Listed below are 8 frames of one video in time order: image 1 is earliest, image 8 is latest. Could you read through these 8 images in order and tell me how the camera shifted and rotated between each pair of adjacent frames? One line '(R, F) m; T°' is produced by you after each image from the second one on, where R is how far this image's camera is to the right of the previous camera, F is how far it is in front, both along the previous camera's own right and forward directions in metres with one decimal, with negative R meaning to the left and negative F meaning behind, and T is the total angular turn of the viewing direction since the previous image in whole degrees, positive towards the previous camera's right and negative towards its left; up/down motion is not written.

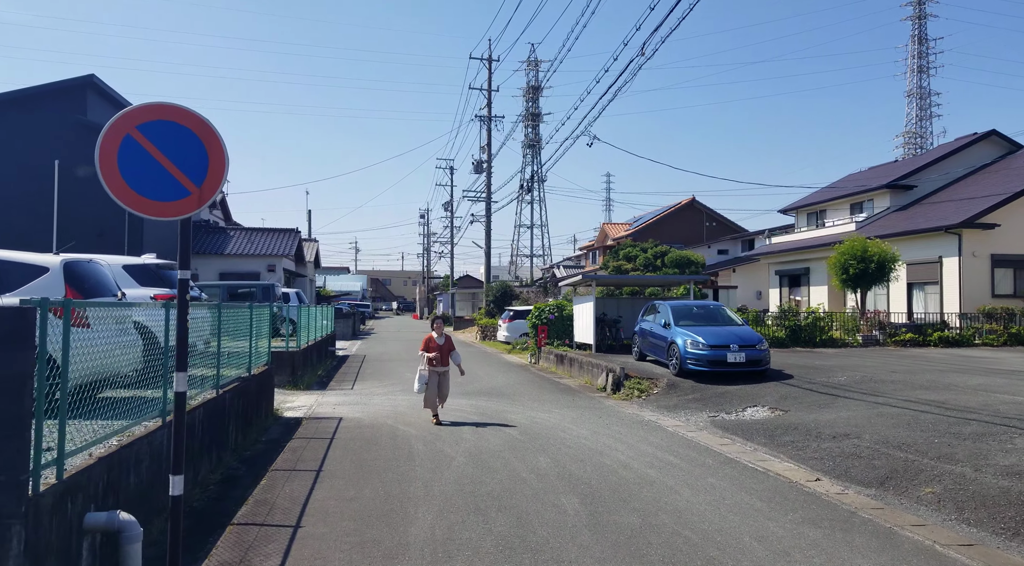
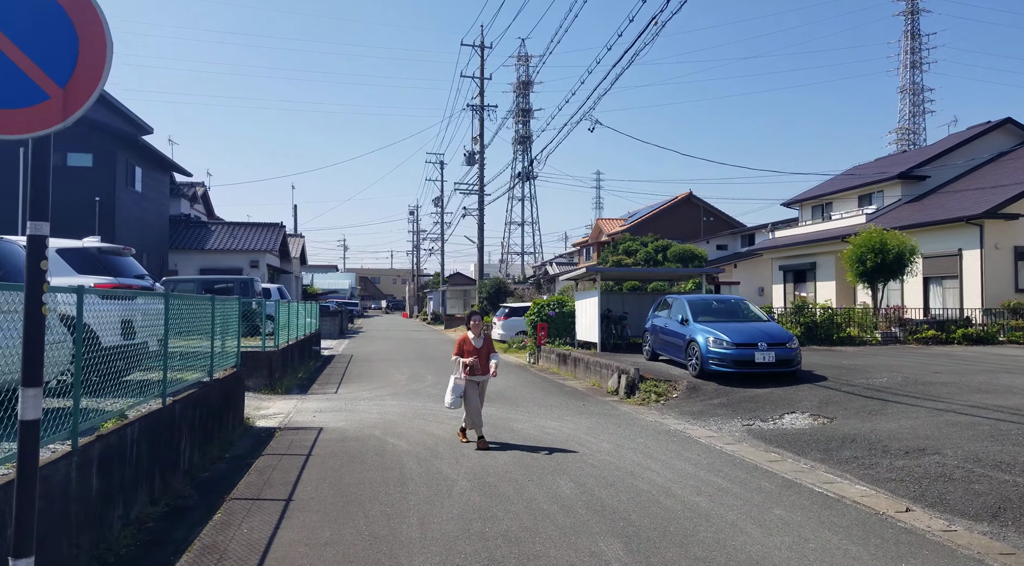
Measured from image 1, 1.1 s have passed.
(-0.2, +1.4) m; +1°
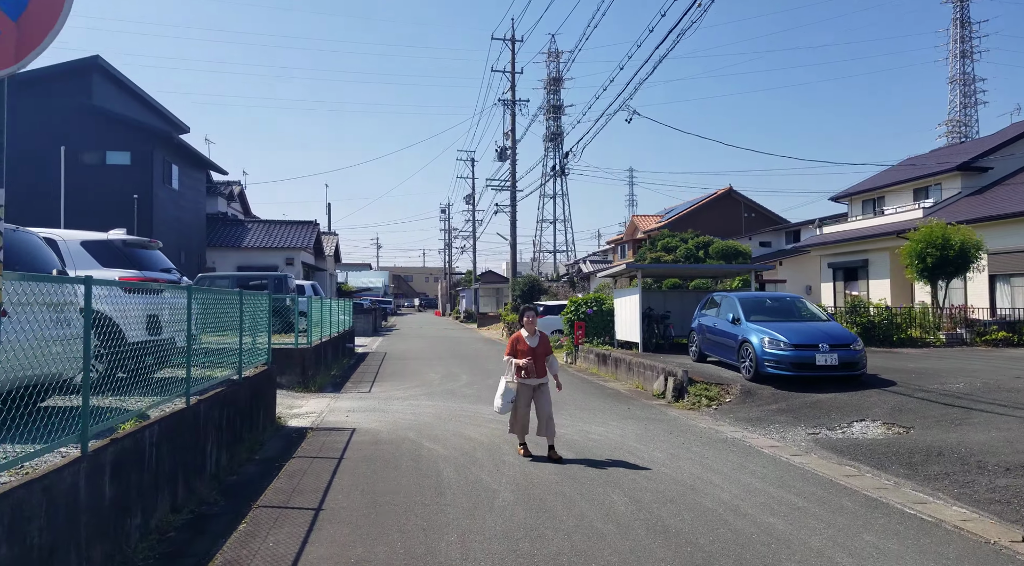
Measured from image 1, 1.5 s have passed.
(-0.1, +0.6) m; -2°
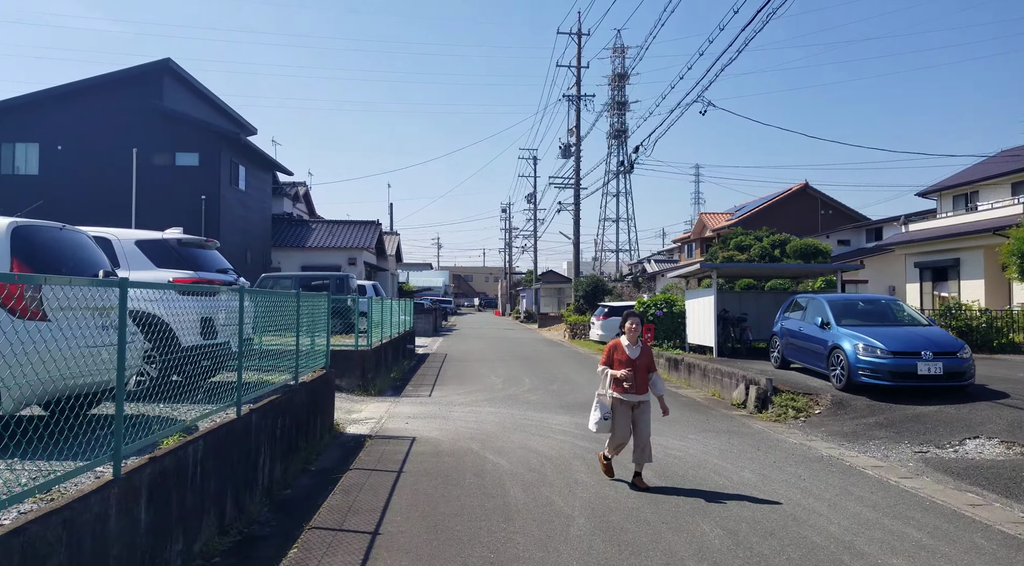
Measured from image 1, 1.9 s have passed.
(-0.1, +0.6) m; -4°
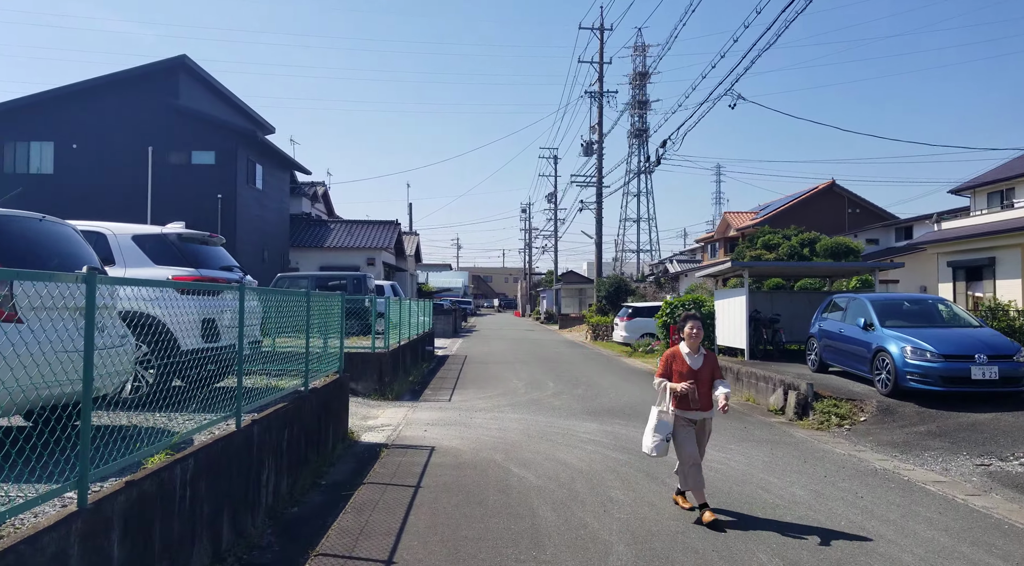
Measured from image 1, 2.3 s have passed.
(-0.1, +0.6) m; -1°
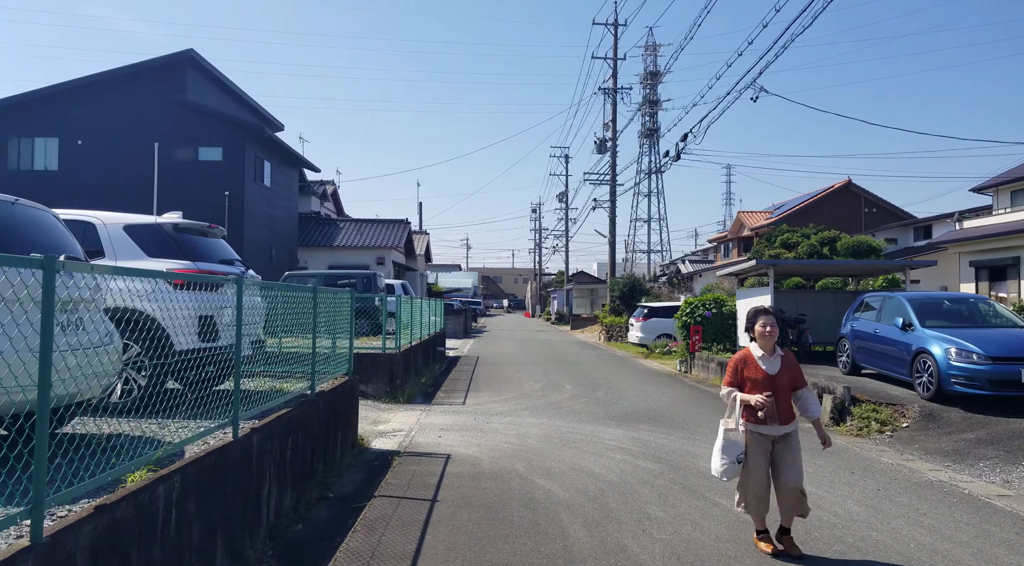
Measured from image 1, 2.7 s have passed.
(-0.1, +0.6) m; -1°
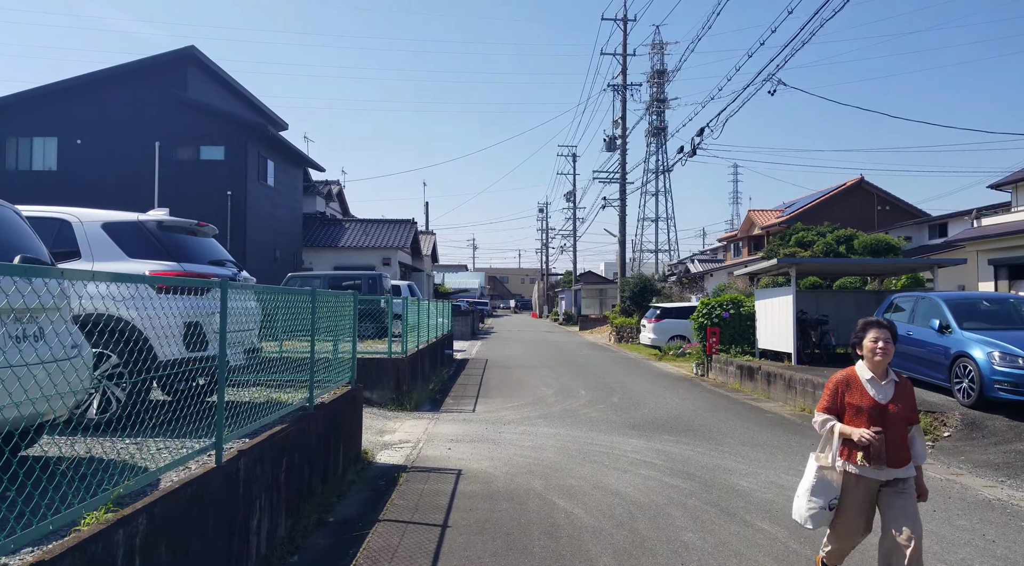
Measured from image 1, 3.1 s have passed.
(-0.1, +0.6) m; 0°
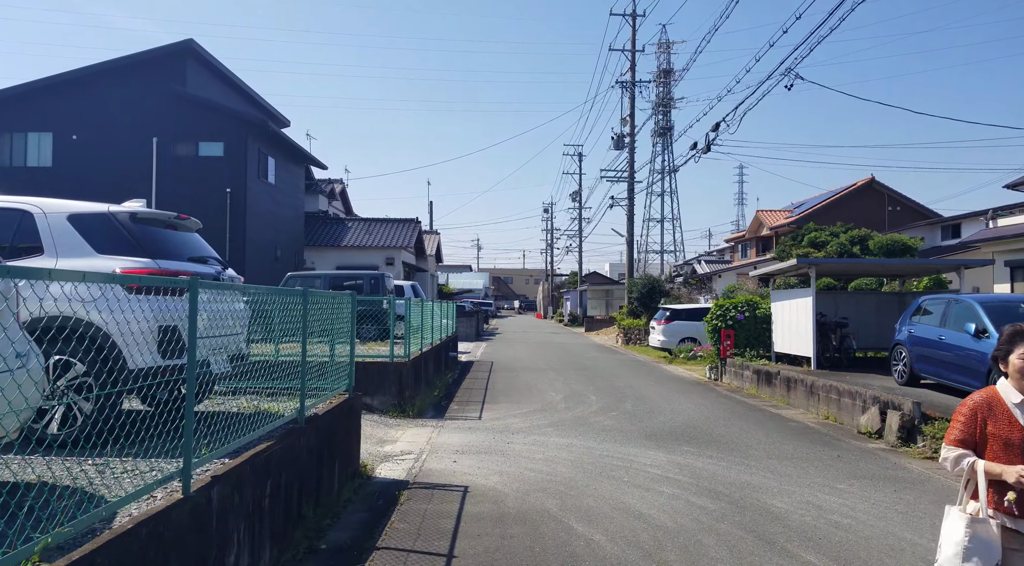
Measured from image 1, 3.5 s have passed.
(-0.1, +0.6) m; 0°
